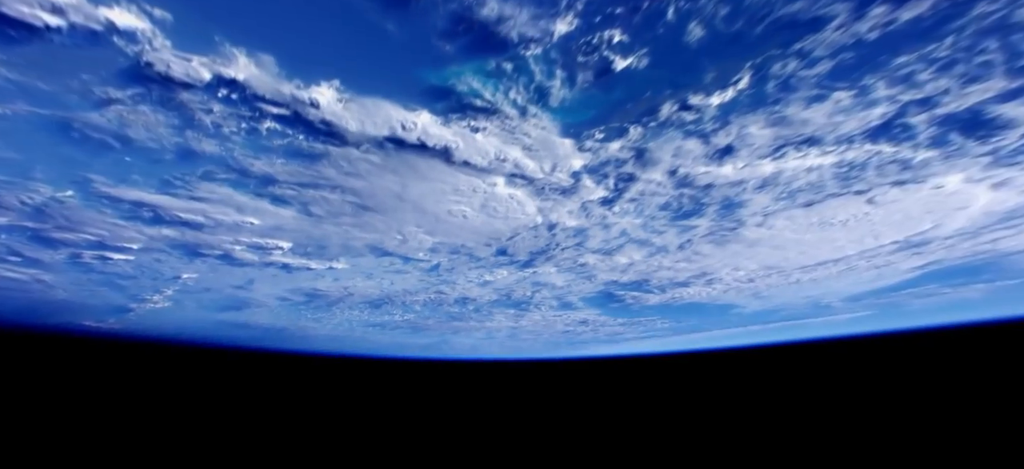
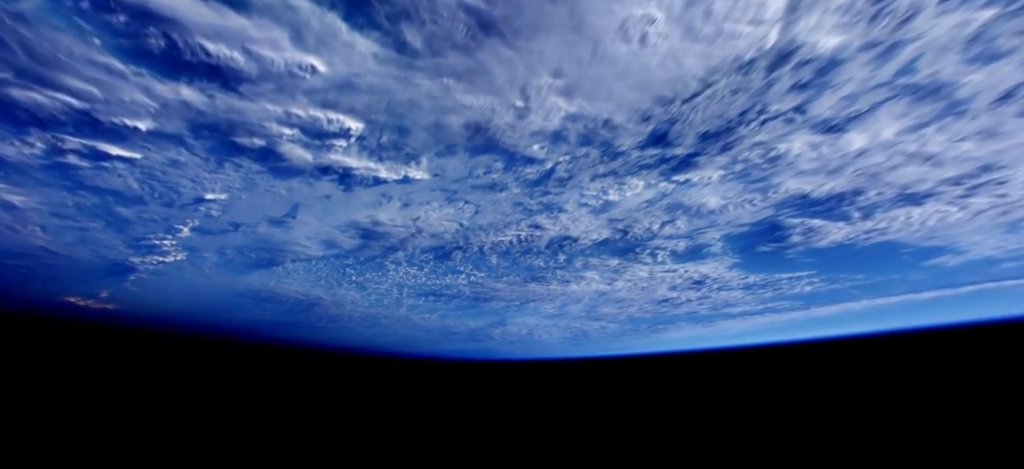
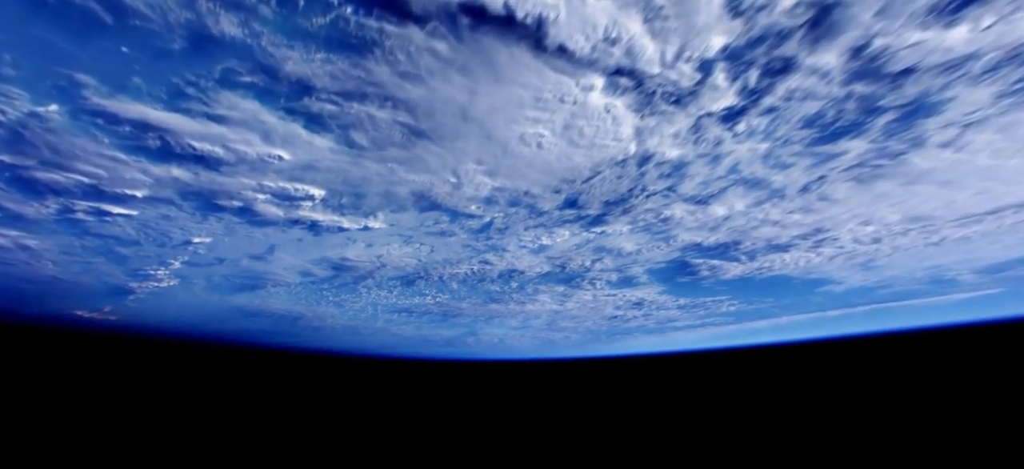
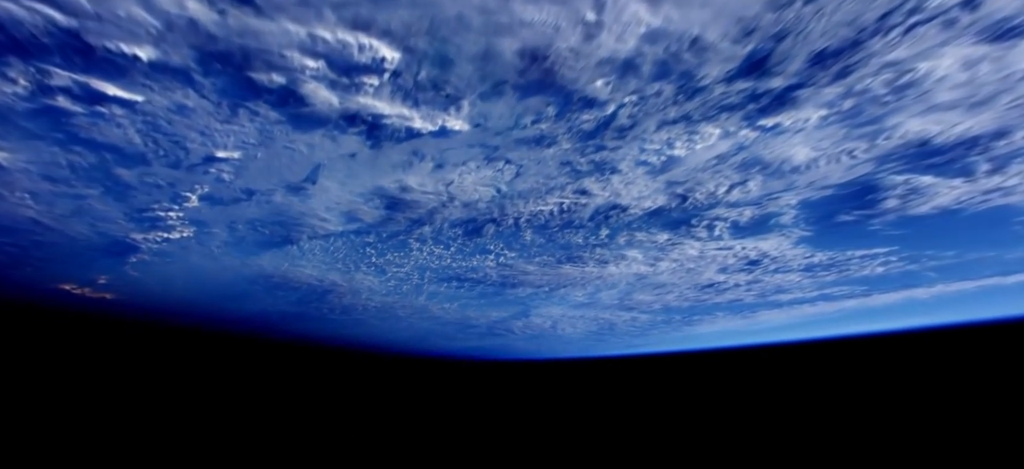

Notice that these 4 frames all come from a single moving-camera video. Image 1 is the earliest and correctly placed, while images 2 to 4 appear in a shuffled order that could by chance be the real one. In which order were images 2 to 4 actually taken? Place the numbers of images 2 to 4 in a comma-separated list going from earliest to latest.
3, 2, 4
